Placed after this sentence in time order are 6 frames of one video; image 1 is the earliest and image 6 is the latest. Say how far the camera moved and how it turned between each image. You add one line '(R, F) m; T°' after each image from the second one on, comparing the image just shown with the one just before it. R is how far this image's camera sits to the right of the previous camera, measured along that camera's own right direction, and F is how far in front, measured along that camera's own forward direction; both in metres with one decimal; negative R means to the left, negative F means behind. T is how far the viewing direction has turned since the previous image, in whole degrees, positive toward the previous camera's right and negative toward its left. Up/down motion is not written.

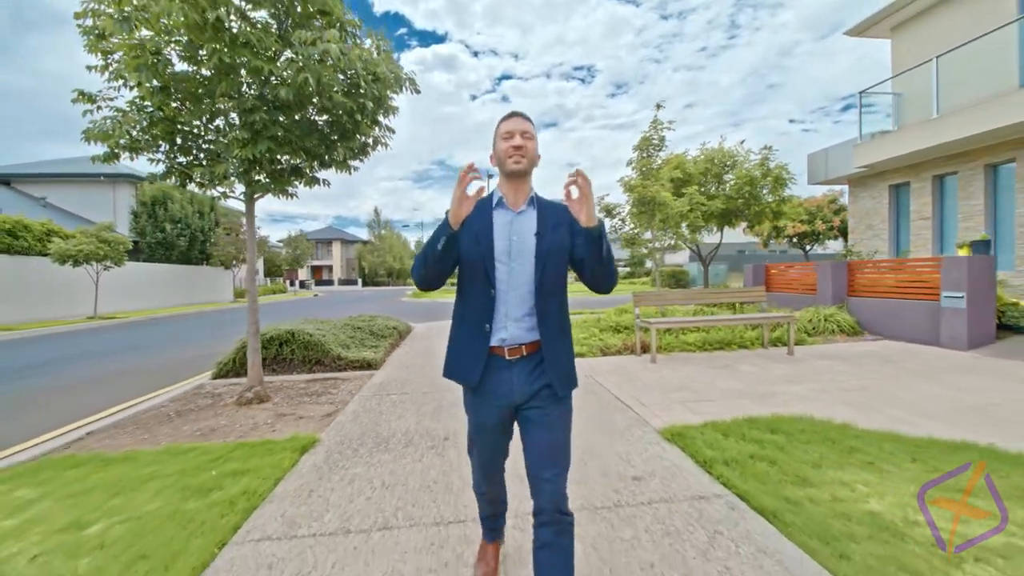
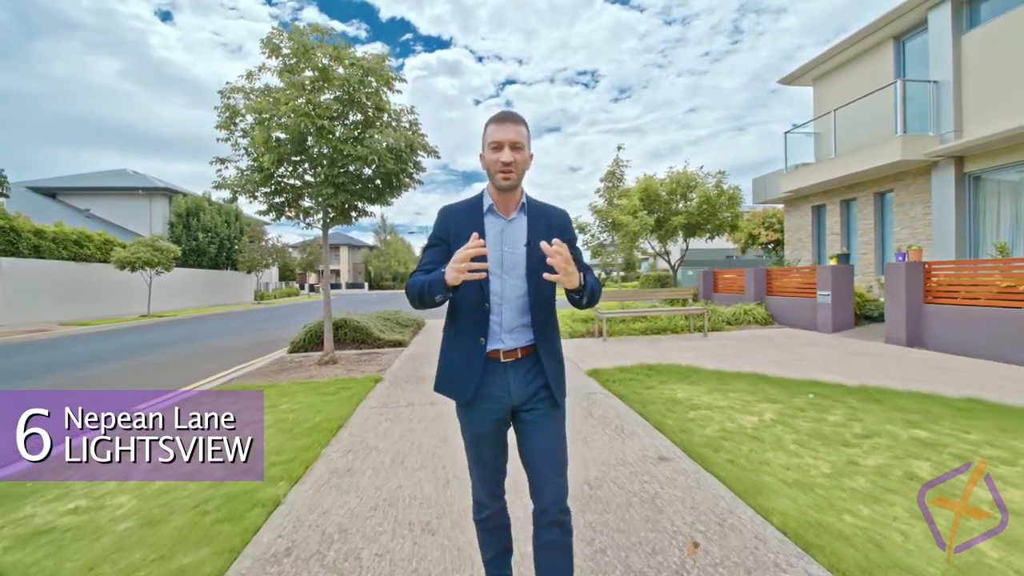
(+0.2, -2.3) m; -1°
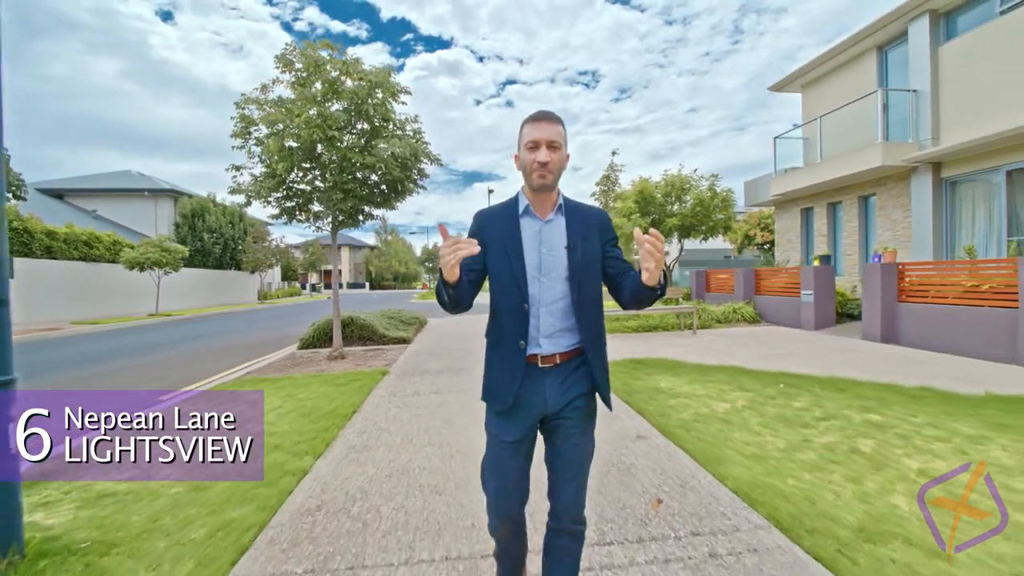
(0.0, -0.4) m; 0°
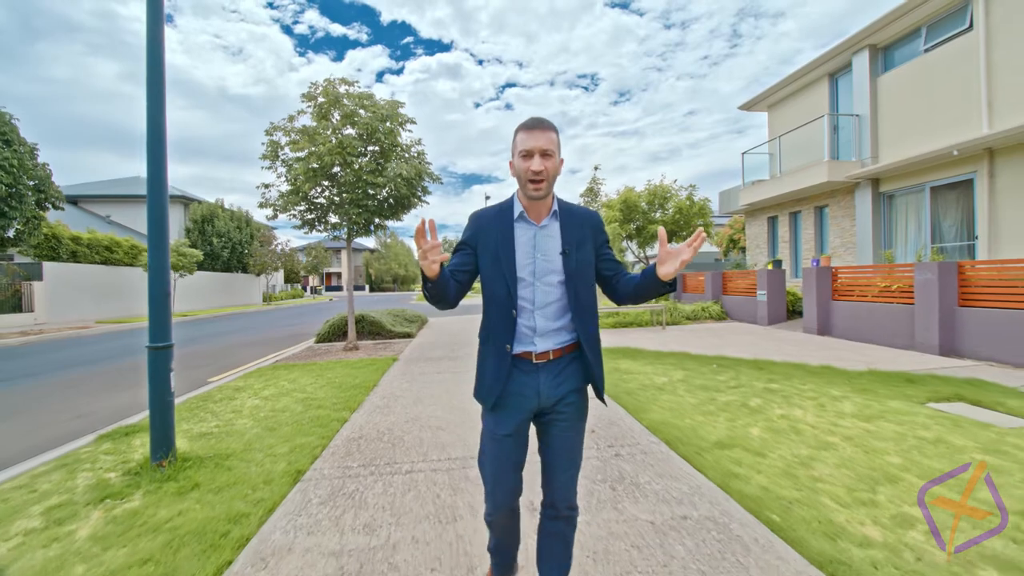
(+0.2, -1.2) m; 0°
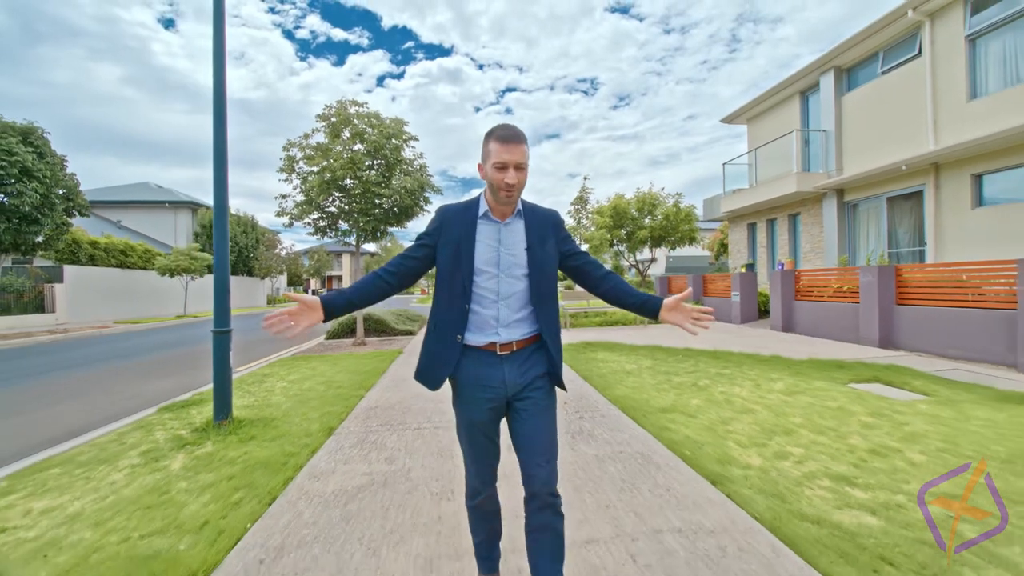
(+0.1, -0.9) m; 0°
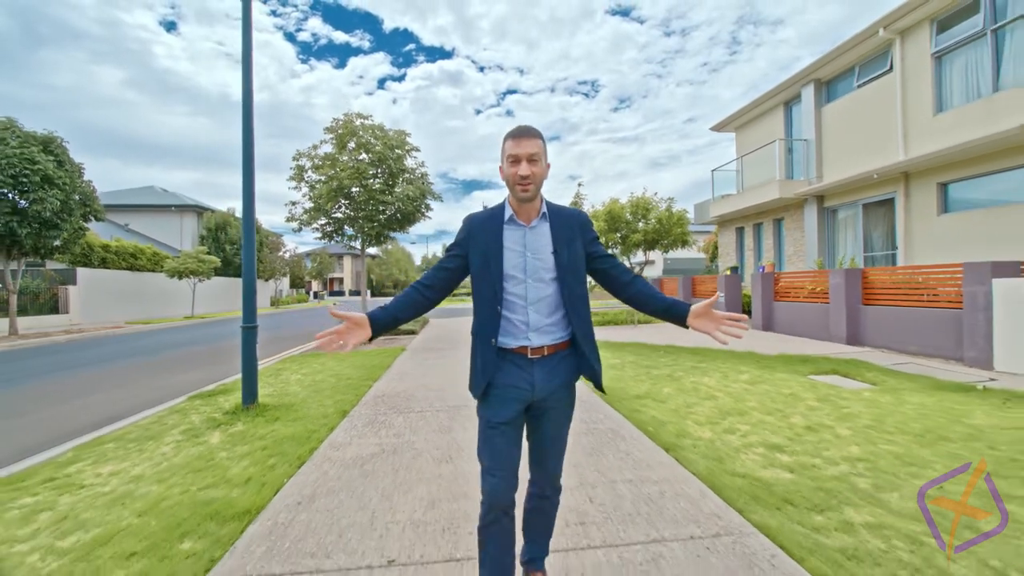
(+0.1, -0.6) m; 0°
